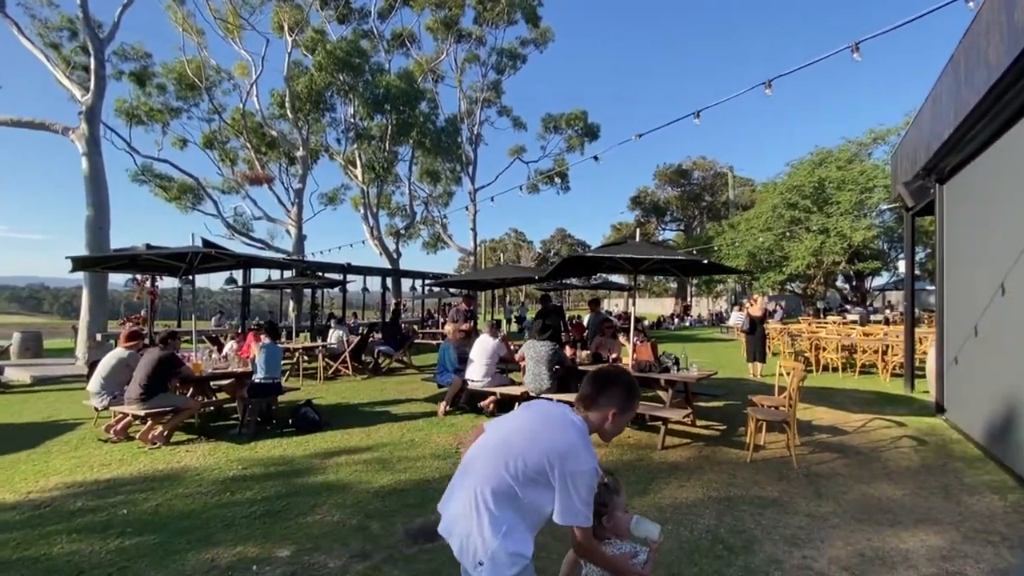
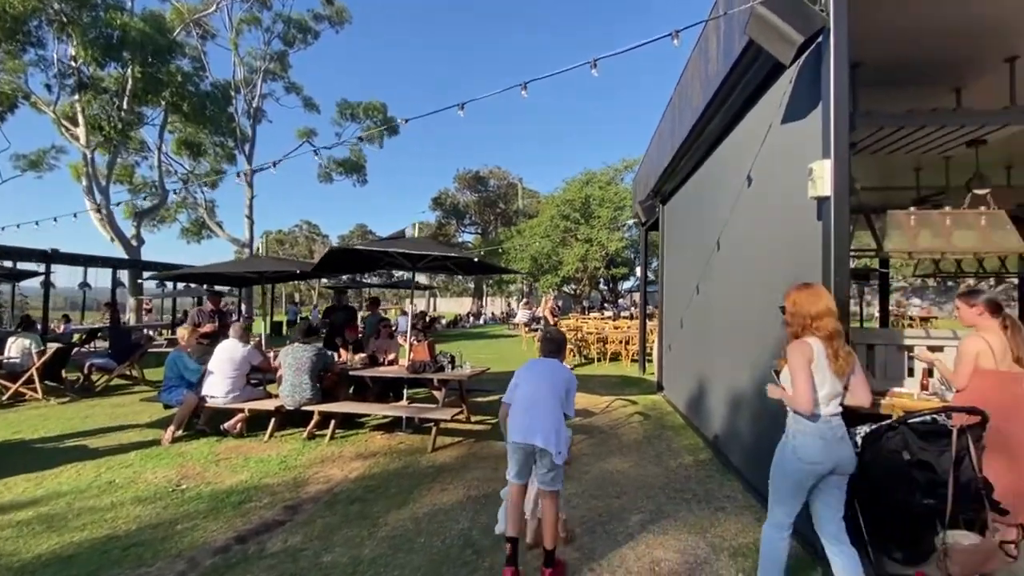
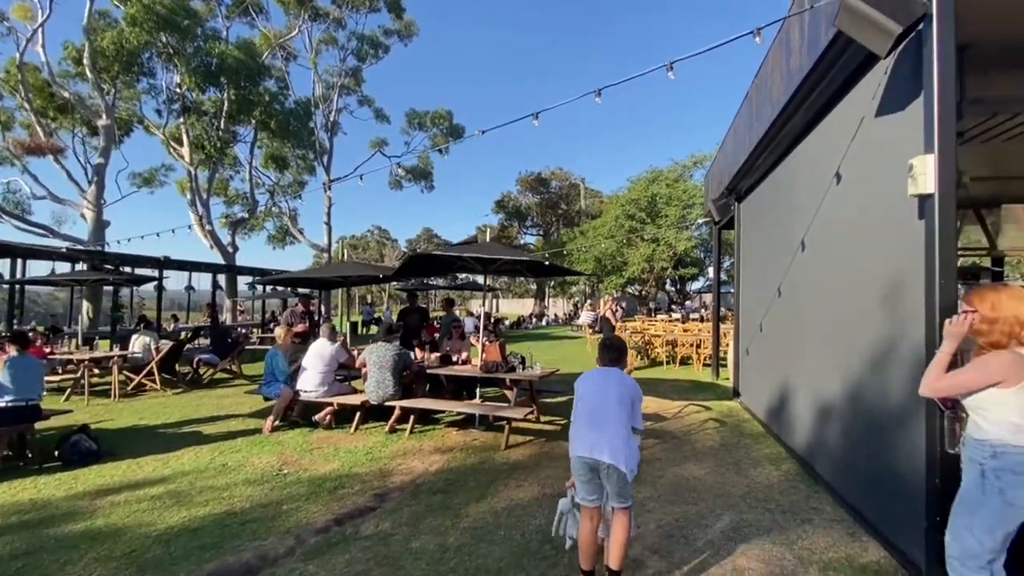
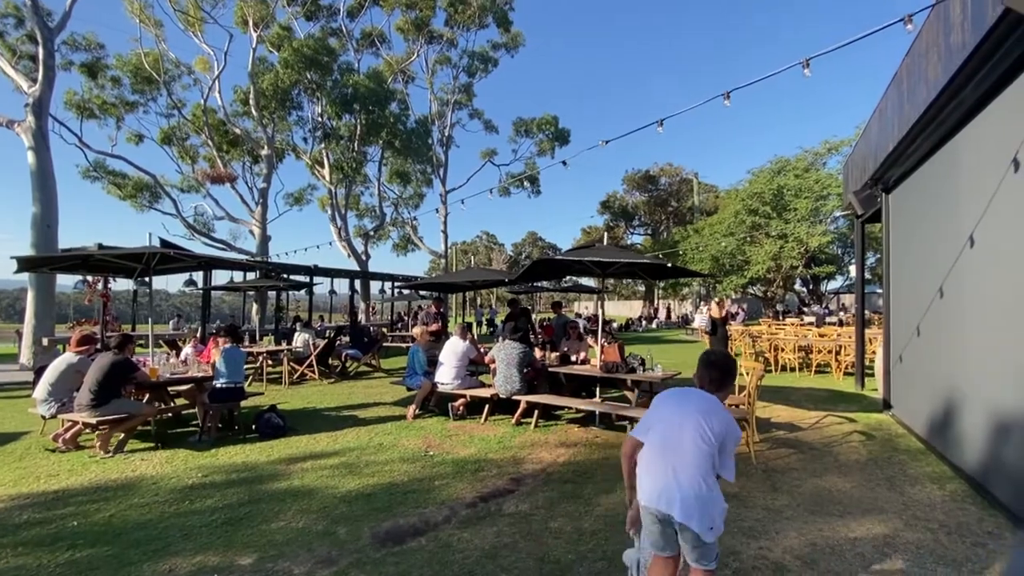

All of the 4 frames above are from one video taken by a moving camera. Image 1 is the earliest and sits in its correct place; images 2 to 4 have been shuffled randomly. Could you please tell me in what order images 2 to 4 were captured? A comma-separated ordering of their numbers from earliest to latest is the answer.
4, 3, 2
